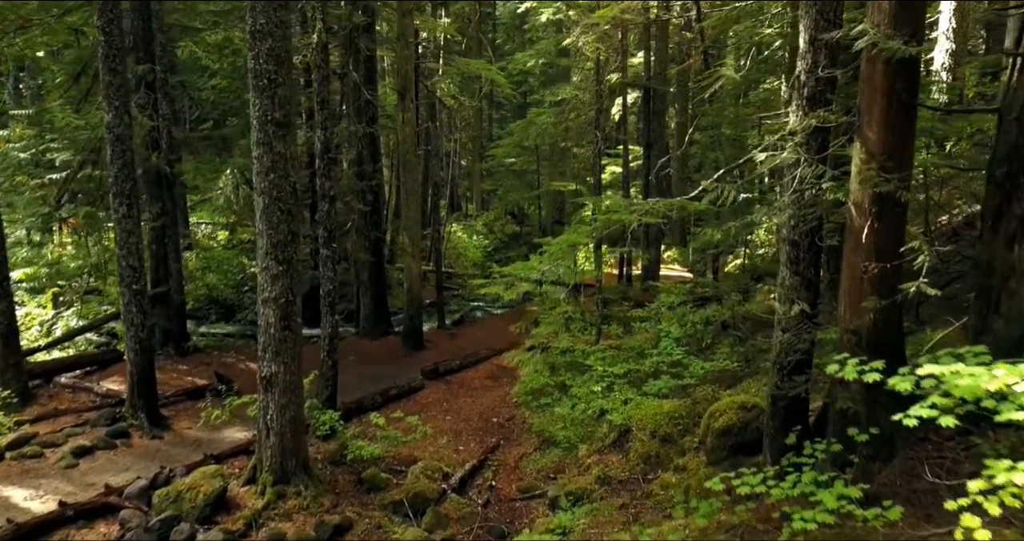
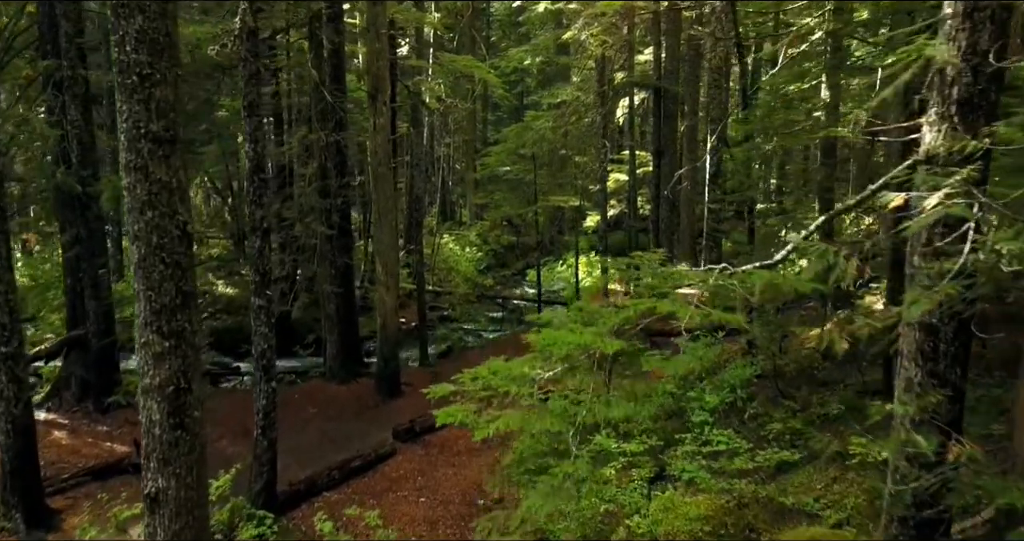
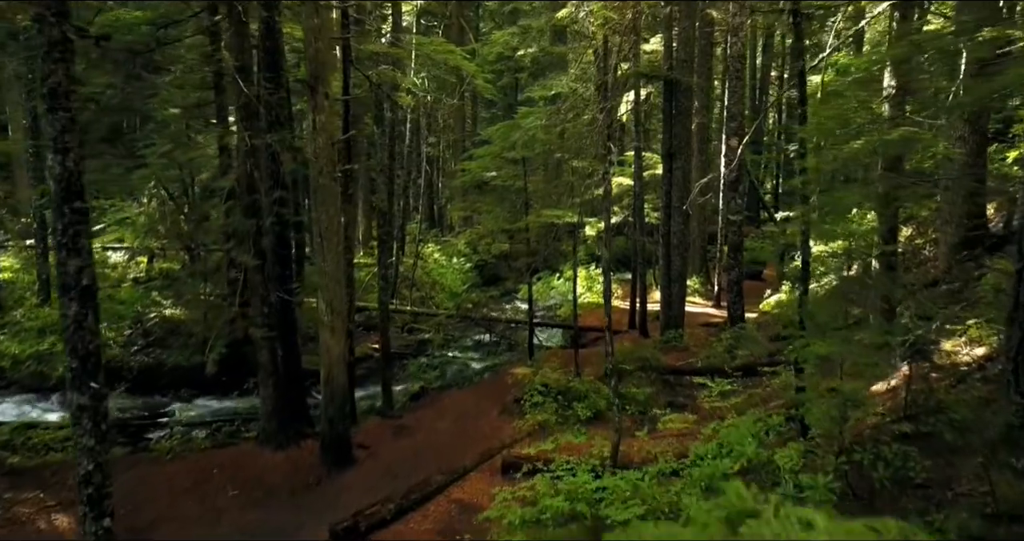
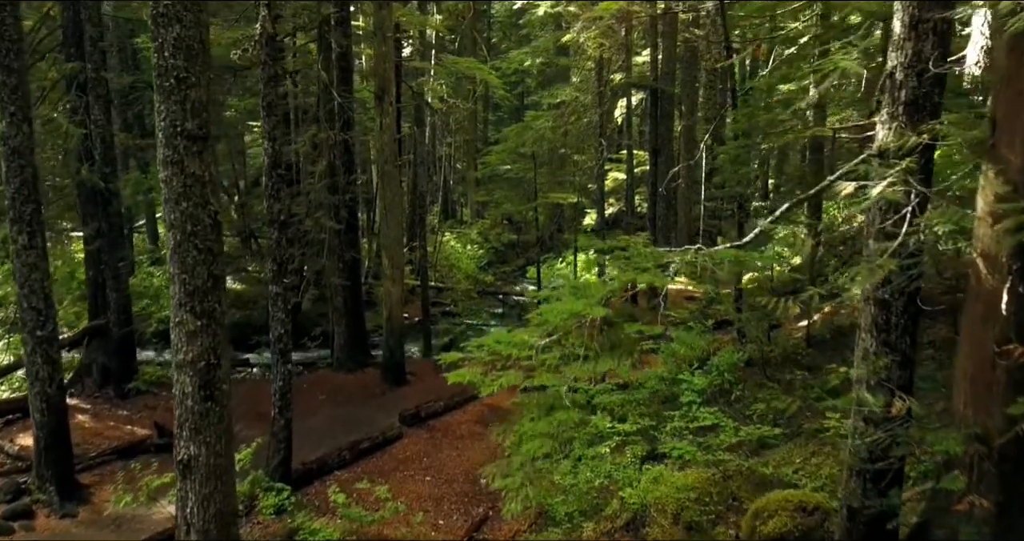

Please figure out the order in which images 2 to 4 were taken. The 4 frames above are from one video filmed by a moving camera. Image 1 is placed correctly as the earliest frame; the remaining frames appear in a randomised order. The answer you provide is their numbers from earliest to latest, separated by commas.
4, 2, 3
